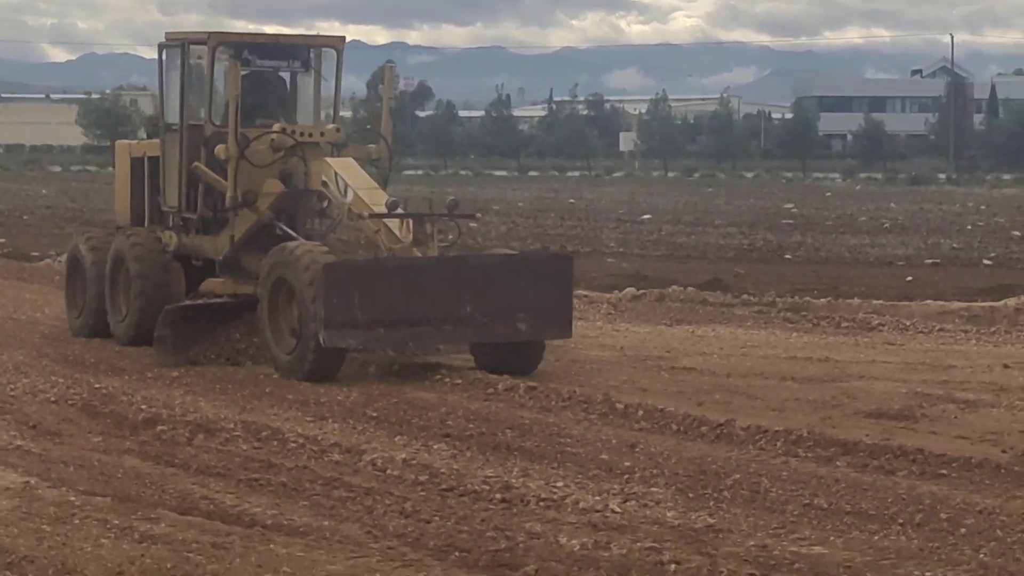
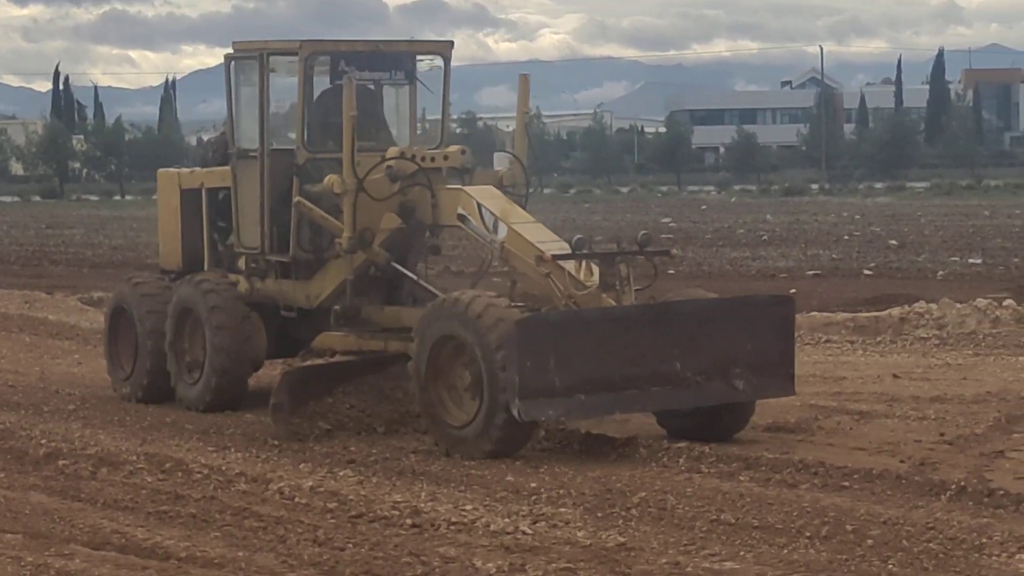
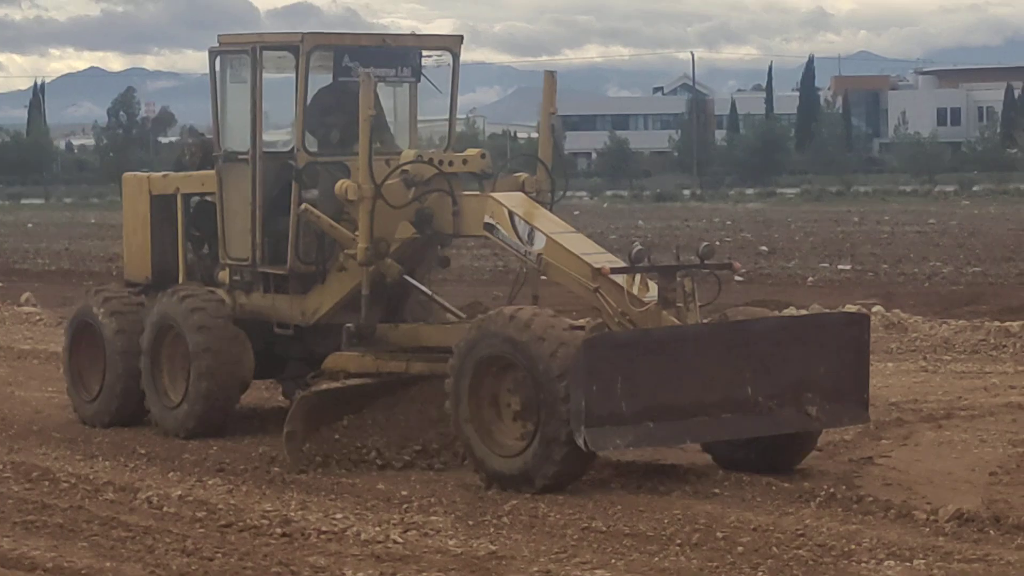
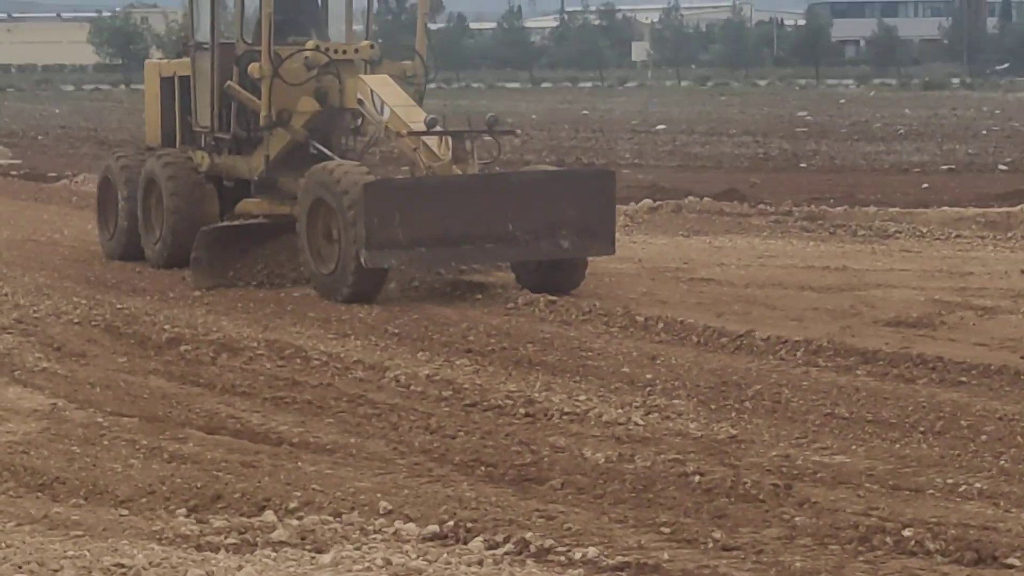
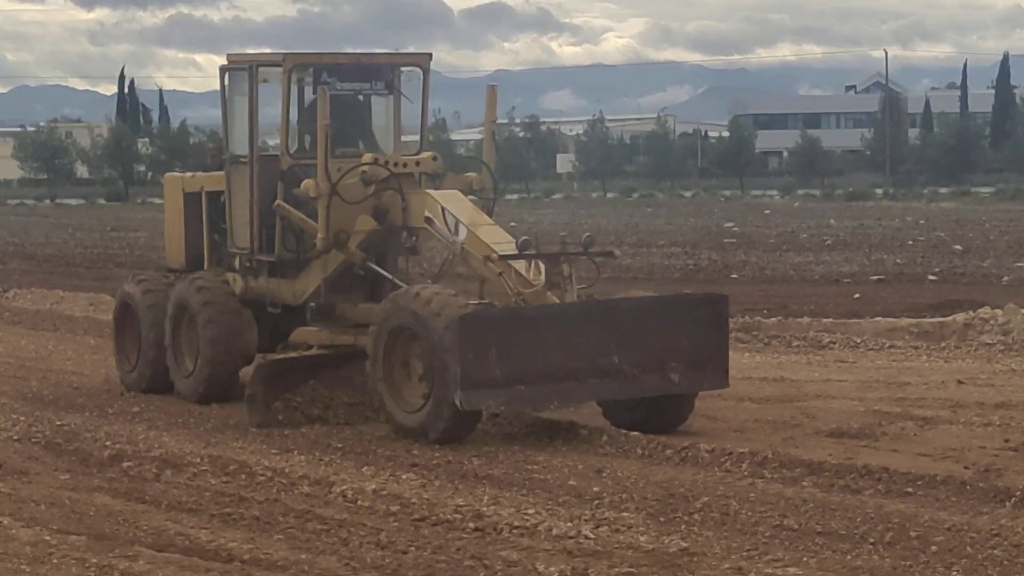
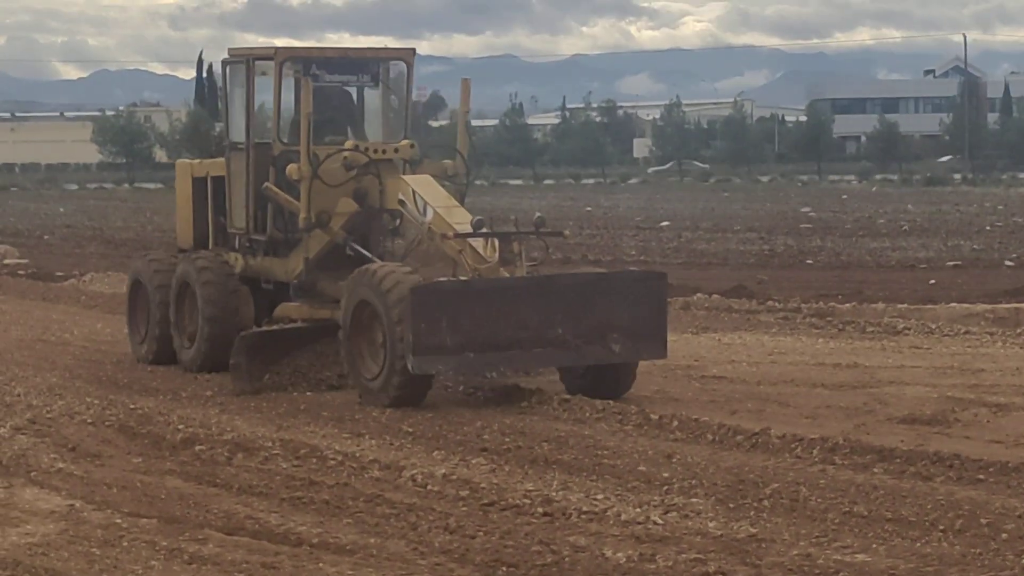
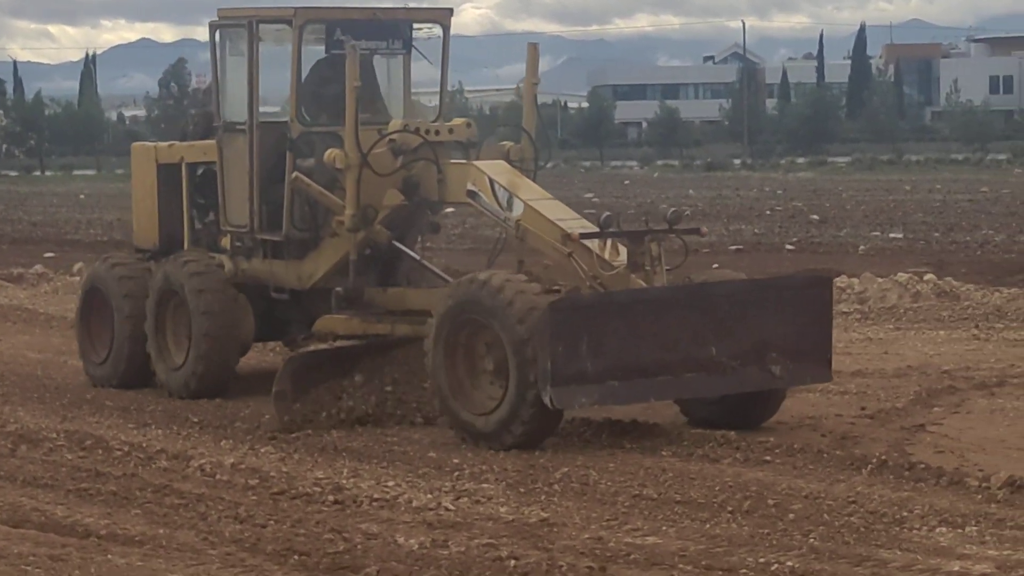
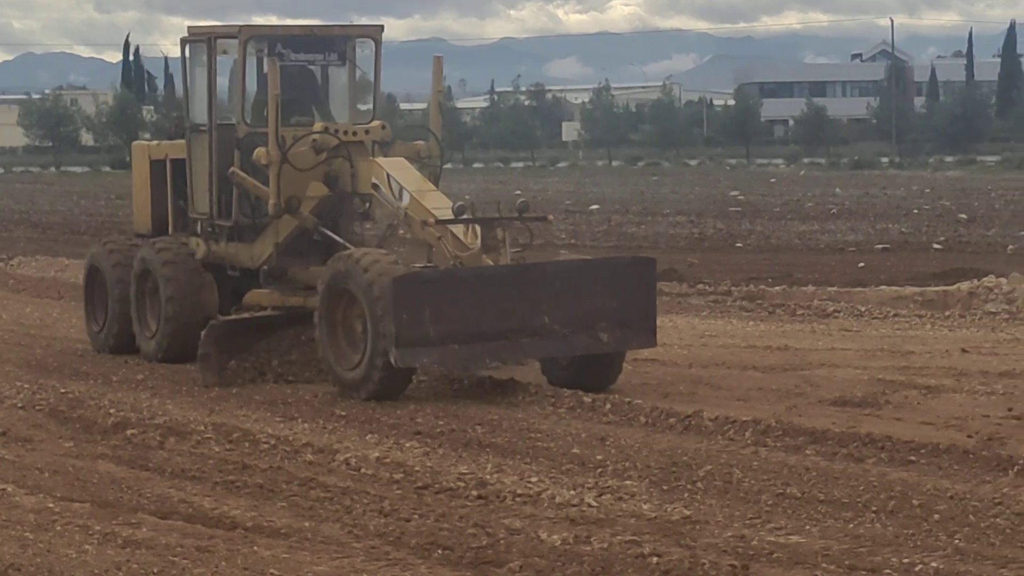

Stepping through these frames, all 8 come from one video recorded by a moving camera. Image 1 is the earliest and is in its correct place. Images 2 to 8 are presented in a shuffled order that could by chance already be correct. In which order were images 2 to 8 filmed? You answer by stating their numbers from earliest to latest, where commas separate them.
4, 6, 8, 5, 2, 7, 3
